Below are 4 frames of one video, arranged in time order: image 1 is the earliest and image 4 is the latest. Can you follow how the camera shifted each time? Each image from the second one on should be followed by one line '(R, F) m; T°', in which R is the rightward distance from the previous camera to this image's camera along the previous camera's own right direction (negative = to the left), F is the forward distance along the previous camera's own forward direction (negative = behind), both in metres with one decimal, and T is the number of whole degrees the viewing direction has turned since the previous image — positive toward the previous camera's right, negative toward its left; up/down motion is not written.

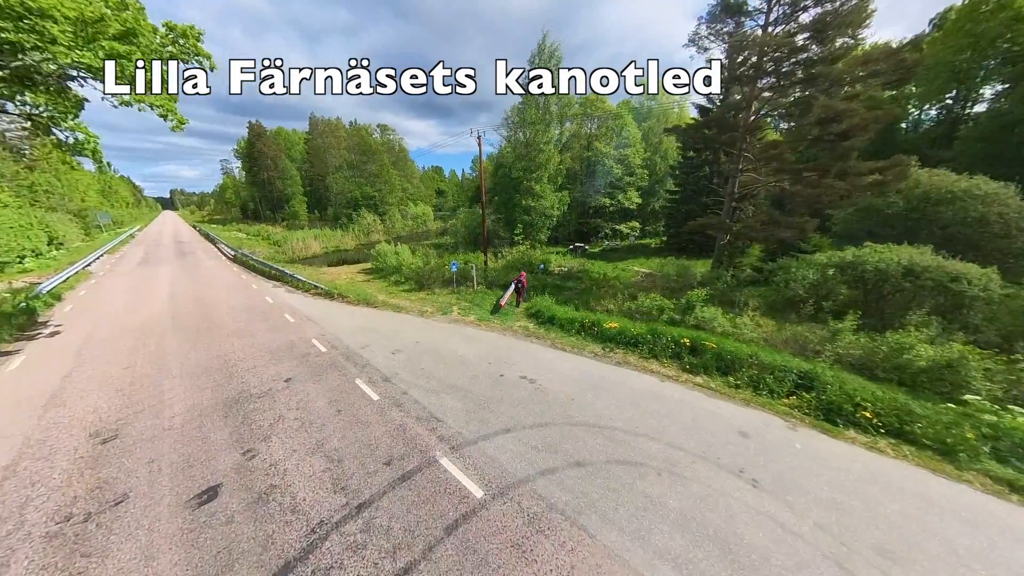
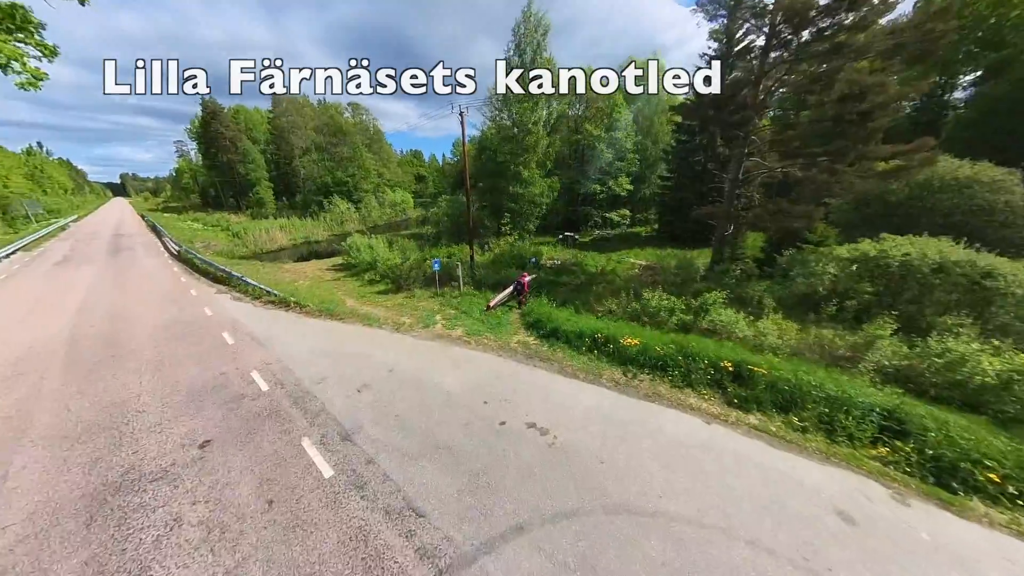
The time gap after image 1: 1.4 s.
(-0.3, +1.6) m; +3°
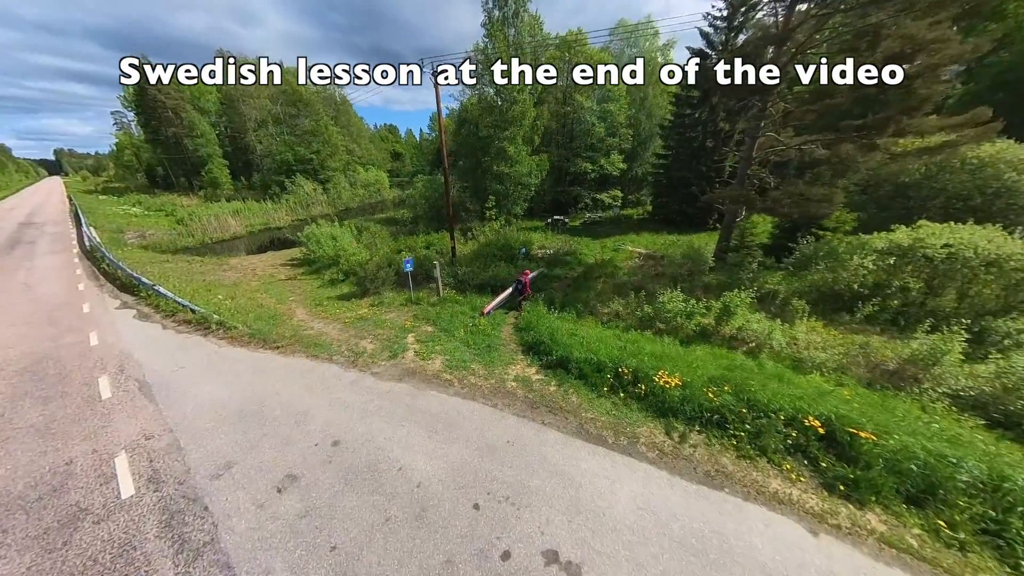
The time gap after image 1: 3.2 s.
(-0.2, +1.9) m; +3°
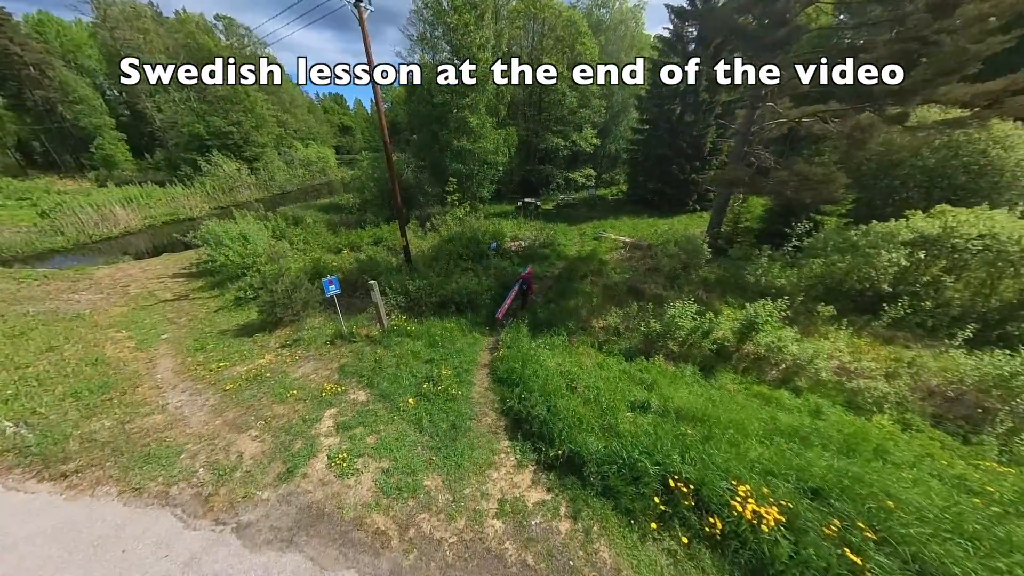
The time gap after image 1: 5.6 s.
(0.0, +2.4) m; +6°
